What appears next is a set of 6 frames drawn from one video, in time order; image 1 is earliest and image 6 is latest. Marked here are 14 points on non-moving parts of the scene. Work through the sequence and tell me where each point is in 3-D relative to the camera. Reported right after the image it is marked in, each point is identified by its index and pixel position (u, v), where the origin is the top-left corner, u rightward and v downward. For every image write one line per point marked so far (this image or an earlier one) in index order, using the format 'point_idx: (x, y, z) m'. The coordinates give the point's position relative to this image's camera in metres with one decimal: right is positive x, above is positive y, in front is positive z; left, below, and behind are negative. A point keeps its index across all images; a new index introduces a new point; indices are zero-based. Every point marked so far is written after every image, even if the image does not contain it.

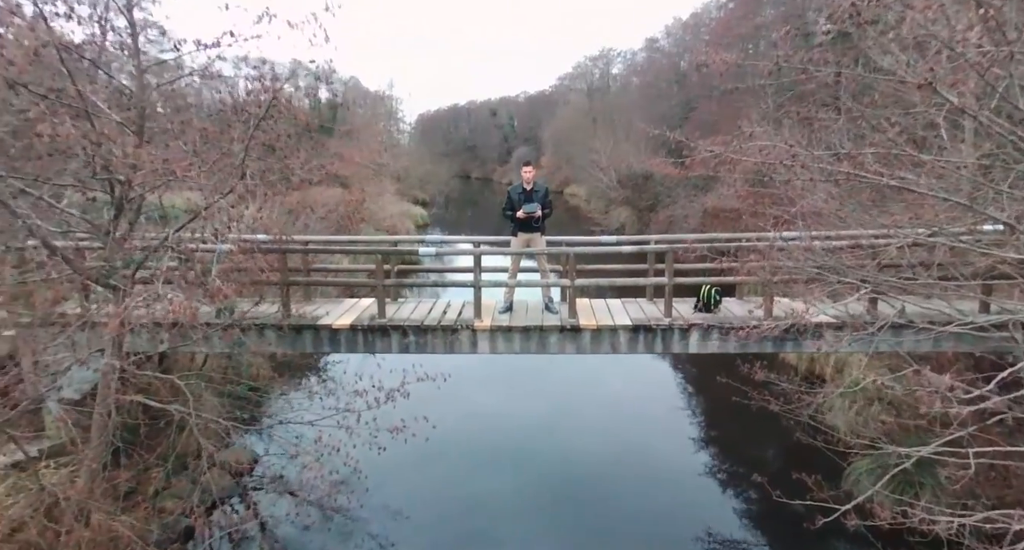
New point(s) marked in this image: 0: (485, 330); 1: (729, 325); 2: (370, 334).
0: (-0.2, -0.5, +6.4) m
1: (+2.2, -0.5, +6.3) m
2: (-1.4, -0.6, +6.3) m
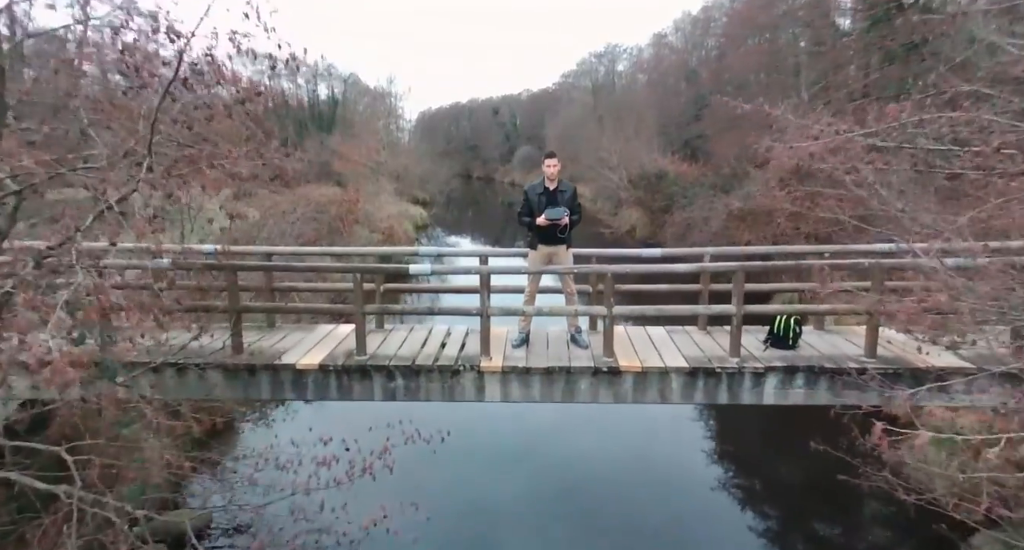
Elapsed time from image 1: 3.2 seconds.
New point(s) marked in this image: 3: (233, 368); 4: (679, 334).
0: (-0.1, -0.7, +4.9) m
1: (+2.3, -0.7, +4.8) m
2: (-1.3, -0.8, +4.8) m
3: (-2.1, -0.7, +4.8) m
4: (+1.5, -0.5, +5.7) m
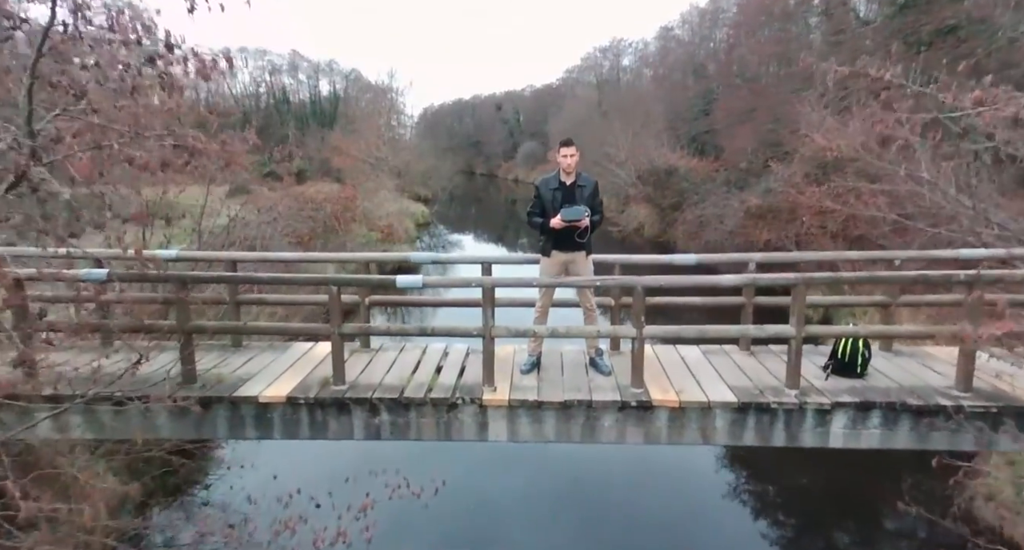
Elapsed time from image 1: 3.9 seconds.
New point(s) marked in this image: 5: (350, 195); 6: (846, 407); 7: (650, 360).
0: (0.0, -0.8, +4.0) m
1: (+2.4, -0.8, +3.9) m
2: (-1.2, -0.9, +4.0) m
3: (-2.0, -0.8, +3.9) m
4: (+1.5, -0.6, +4.8) m
5: (-4.6, +2.3, +18.4) m
6: (+2.0, -0.8, +4.0) m
7: (+1.0, -0.6, +4.7) m
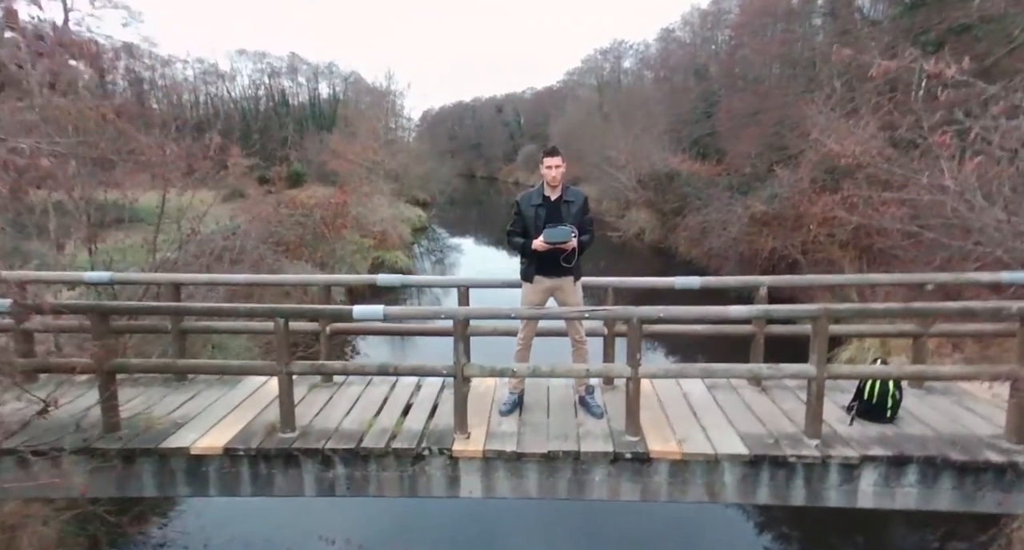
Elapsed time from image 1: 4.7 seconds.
0: (-0.2, -1.0, +3.4) m
1: (+2.3, -1.0, +3.4) m
2: (-1.3, -1.0, +3.4) m
3: (-2.1, -0.9, +3.4) m
4: (+1.4, -0.8, +4.2) m
5: (-4.7, +2.1, +17.9) m
6: (+1.9, -1.0, +3.4) m
7: (+0.9, -0.8, +4.1) m
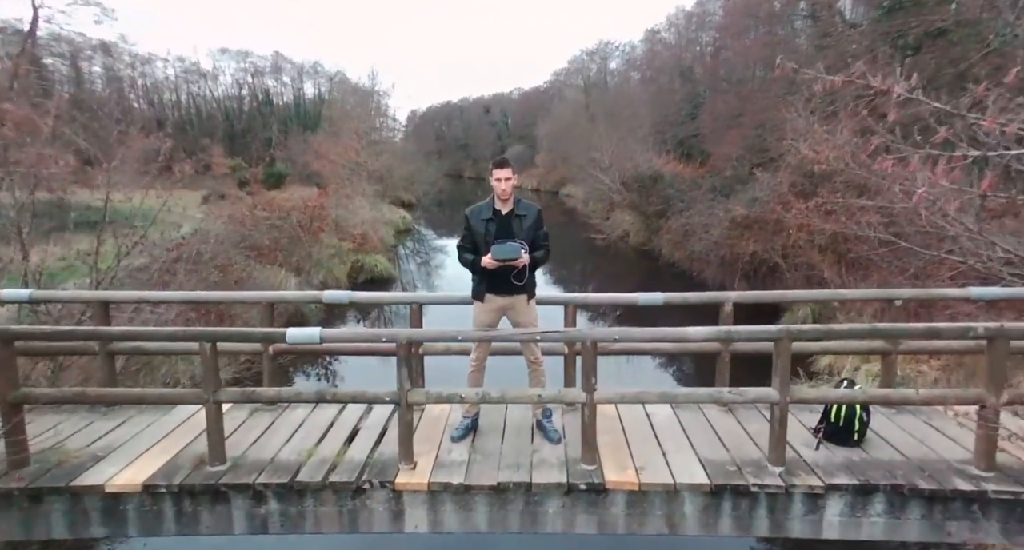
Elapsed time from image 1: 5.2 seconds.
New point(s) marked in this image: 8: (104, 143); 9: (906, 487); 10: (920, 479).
0: (-0.4, -1.1, +3.2) m
1: (+2.0, -1.0, +3.2) m
2: (-1.6, -1.1, +3.2) m
3: (-2.4, -1.0, +3.1) m
4: (+1.1, -0.9, +4.0) m
5: (-5.2, +2.0, +17.6) m
6: (+1.6, -1.1, +3.2) m
7: (+0.6, -0.9, +3.9) m
8: (-5.6, +1.8, +8.8) m
9: (+1.9, -1.0, +3.2) m
10: (+2.0, -1.0, +3.2) m
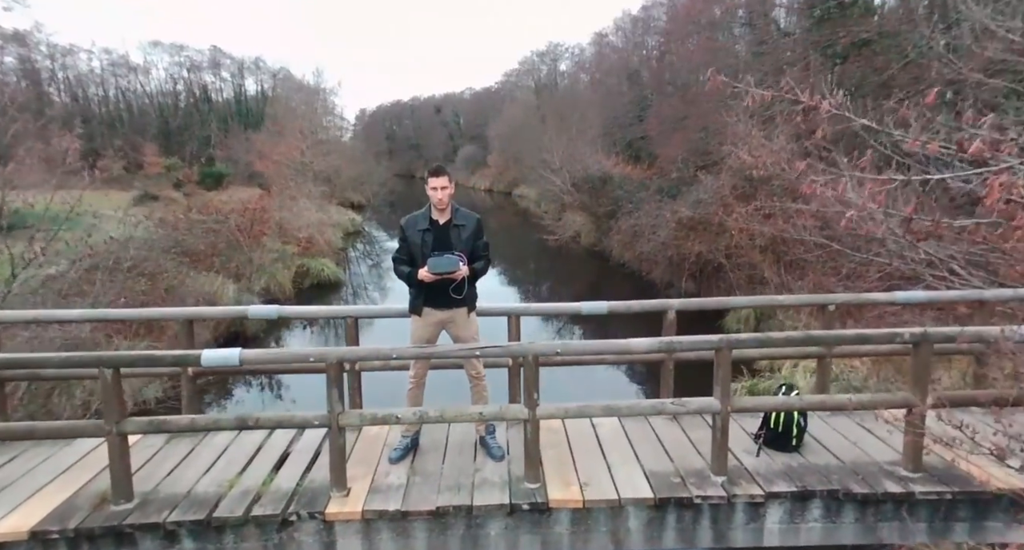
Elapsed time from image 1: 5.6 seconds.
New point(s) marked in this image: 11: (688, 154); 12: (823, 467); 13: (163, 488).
0: (-0.7, -1.1, +3.1) m
1: (+1.7, -1.1, +3.2) m
2: (-1.9, -1.2, +2.9) m
3: (-2.7, -1.1, +2.8) m
4: (+0.8, -0.9, +4.0) m
5: (-6.6, +1.8, +17.0) m
6: (+1.3, -1.1, +3.2) m
7: (+0.2, -0.9, +3.8) m
8: (-6.3, +1.7, +8.3) m
9: (+1.6, -1.1, +3.2) m
10: (+1.7, -1.1, +3.2) m
11: (+4.6, +3.2, +16.8) m
12: (+1.7, -1.0, +3.4) m
13: (-1.7, -1.0, +3.2) m
